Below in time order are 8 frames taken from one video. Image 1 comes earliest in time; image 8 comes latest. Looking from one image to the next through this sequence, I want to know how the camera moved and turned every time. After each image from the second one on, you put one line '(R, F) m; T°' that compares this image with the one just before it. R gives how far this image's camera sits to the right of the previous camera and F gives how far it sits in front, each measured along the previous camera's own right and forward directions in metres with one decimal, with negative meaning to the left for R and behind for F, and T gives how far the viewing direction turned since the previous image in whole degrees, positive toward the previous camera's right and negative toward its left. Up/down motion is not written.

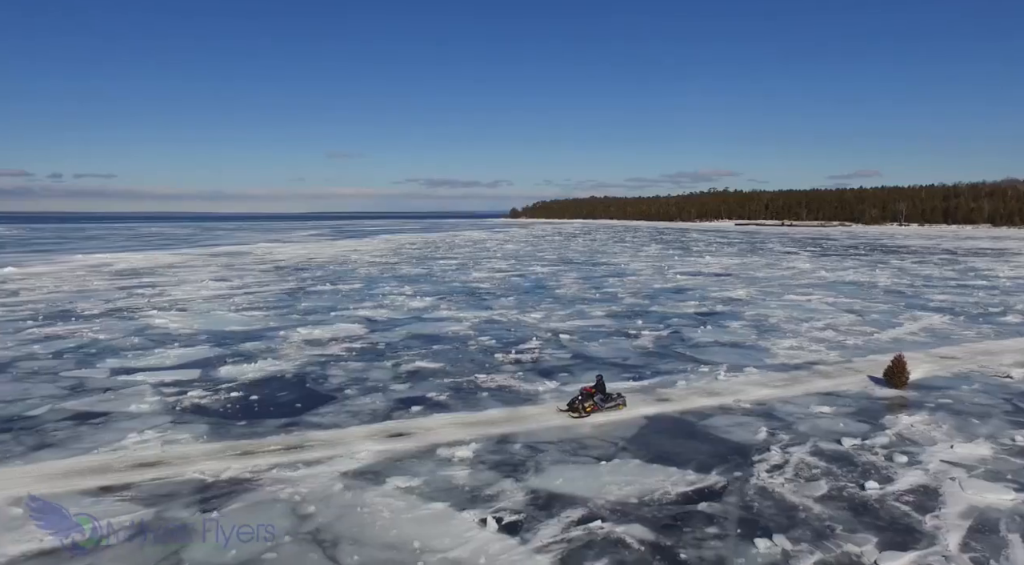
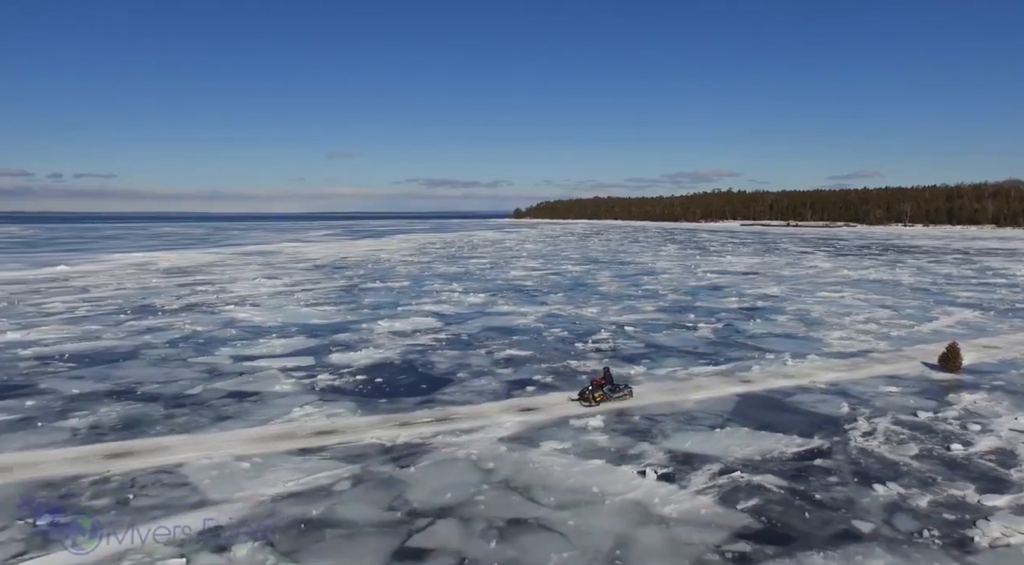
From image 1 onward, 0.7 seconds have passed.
(-0.9, -0.6) m; 0°
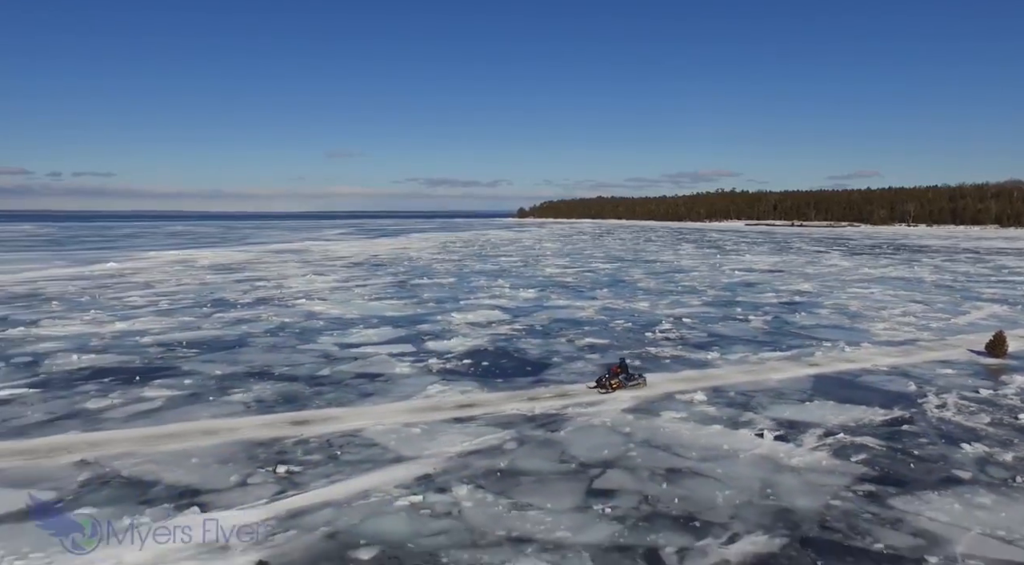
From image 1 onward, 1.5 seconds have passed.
(-0.9, -0.7) m; 0°
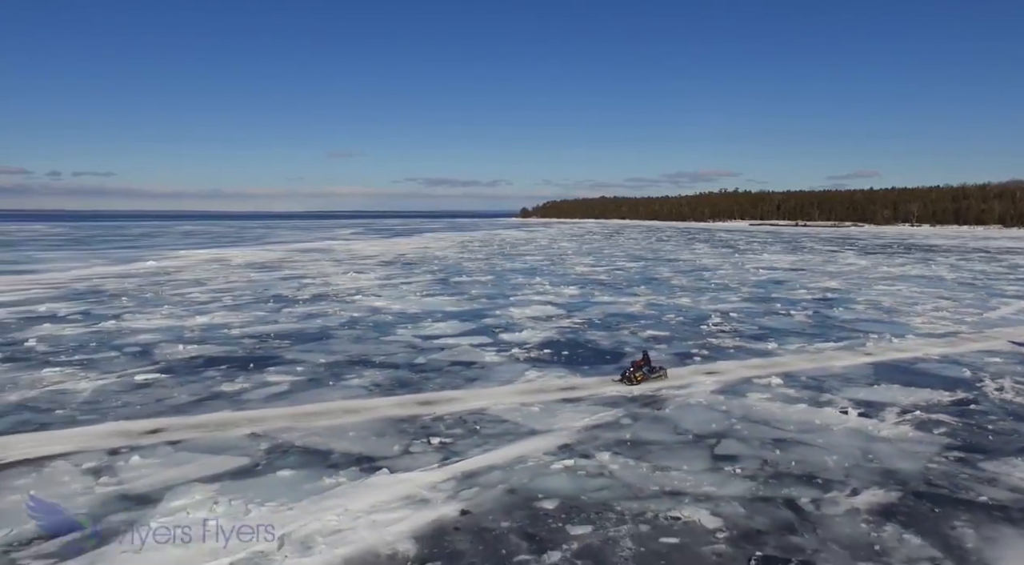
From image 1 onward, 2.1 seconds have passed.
(-0.8, -0.5) m; 0°
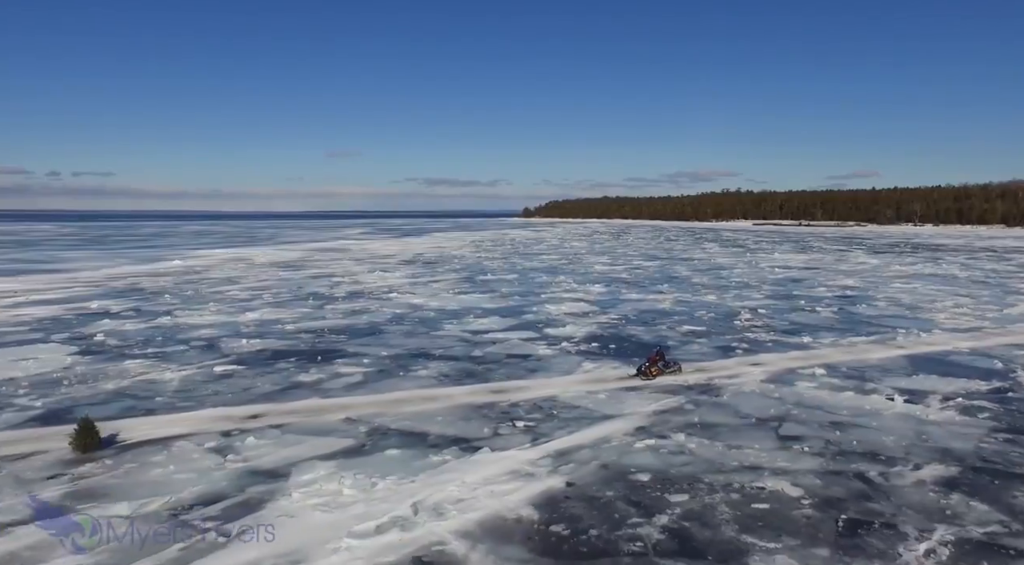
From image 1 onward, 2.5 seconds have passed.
(-0.6, -0.4) m; 0°
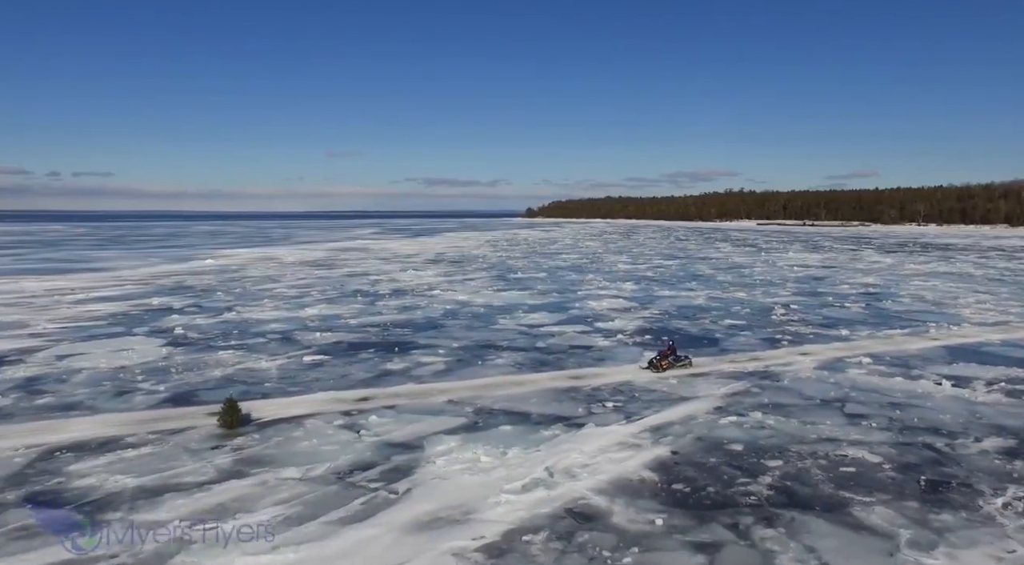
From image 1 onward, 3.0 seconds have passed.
(-0.7, -0.5) m; 0°
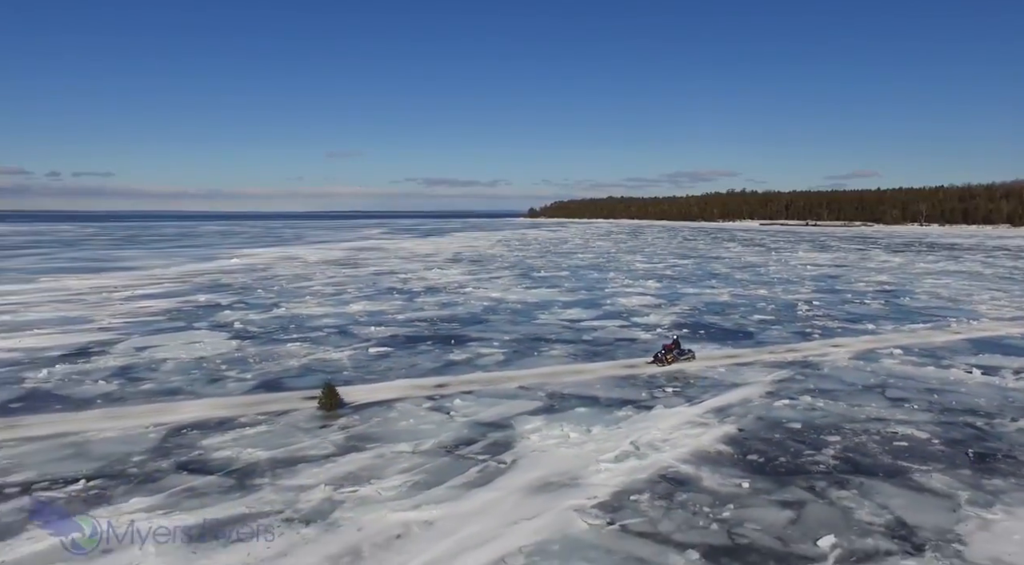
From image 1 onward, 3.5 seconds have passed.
(-0.6, -0.5) m; 0°
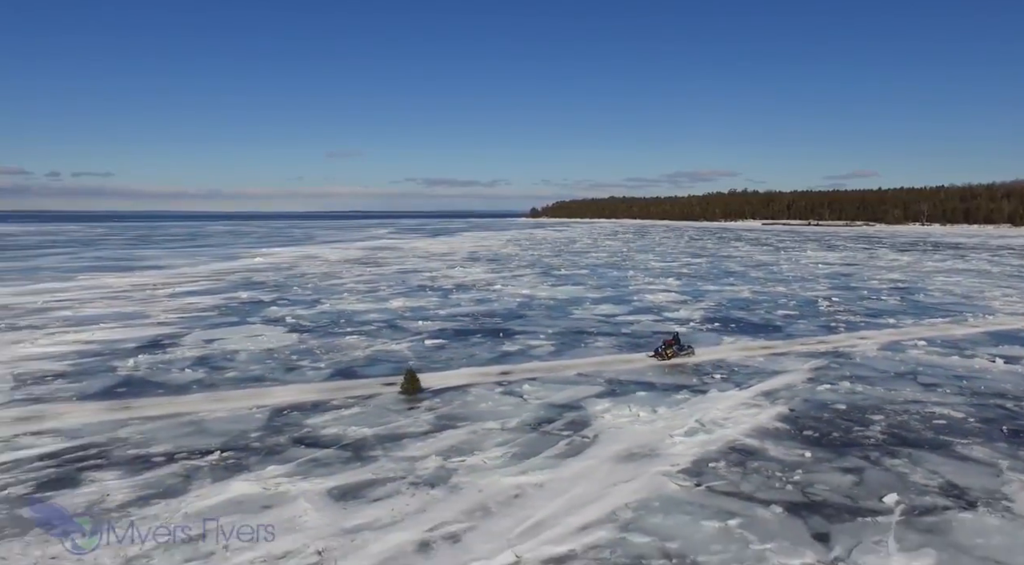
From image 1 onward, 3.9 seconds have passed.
(-0.6, -0.5) m; 0°
